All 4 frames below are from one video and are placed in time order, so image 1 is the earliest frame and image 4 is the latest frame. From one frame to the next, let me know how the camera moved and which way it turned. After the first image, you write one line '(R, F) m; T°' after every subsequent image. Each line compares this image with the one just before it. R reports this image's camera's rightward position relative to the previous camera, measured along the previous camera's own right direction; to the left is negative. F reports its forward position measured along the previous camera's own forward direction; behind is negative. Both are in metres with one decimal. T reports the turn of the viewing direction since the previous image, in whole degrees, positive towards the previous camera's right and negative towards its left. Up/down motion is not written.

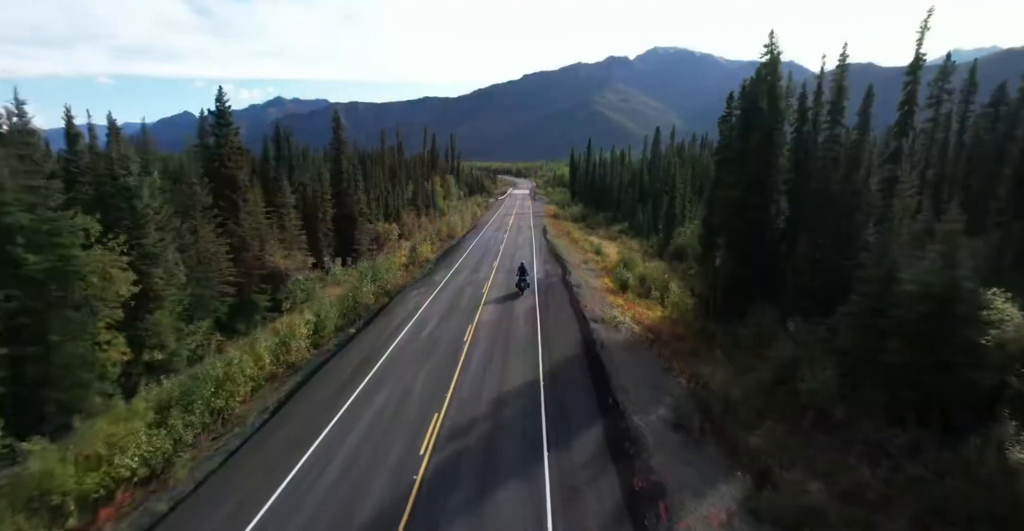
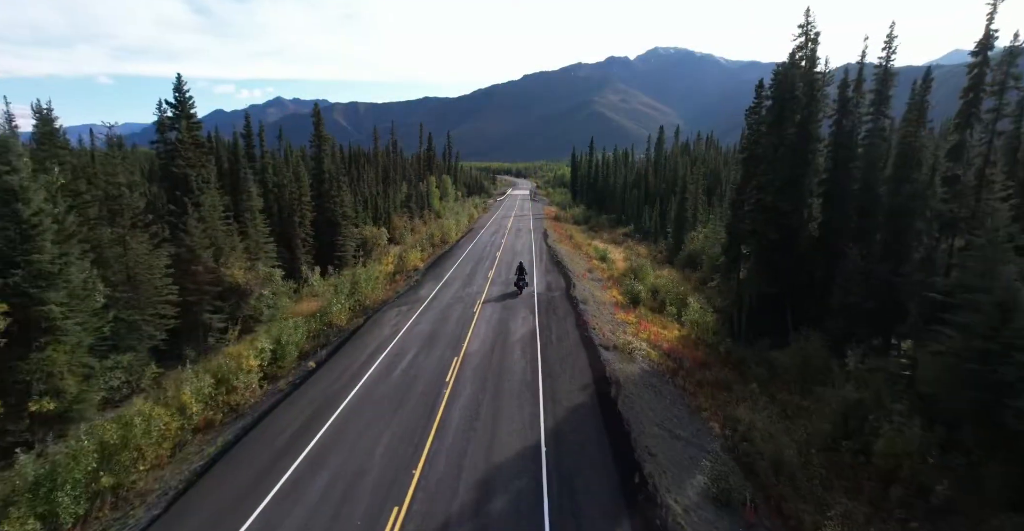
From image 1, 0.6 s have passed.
(+0.2, +4.6) m; 0°
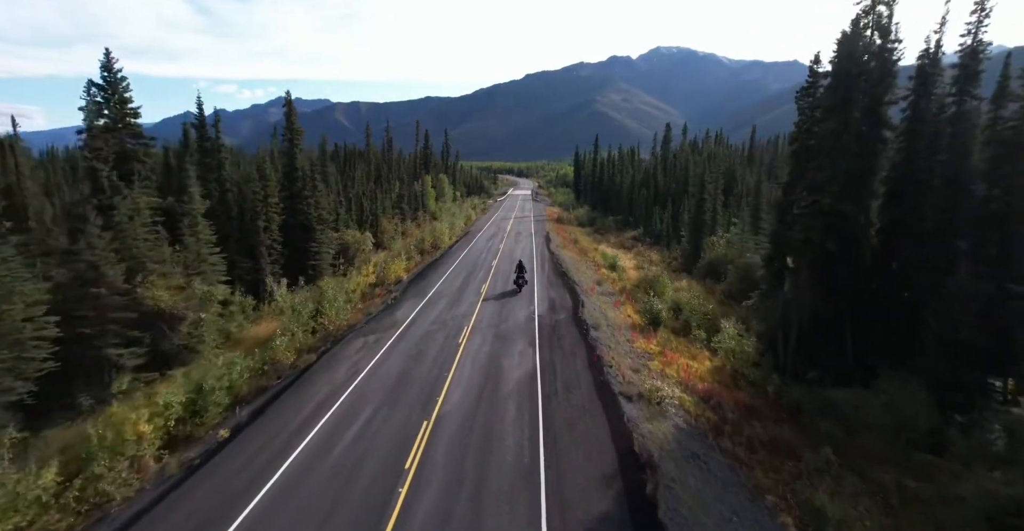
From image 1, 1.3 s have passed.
(+0.4, +6.0) m; 0°
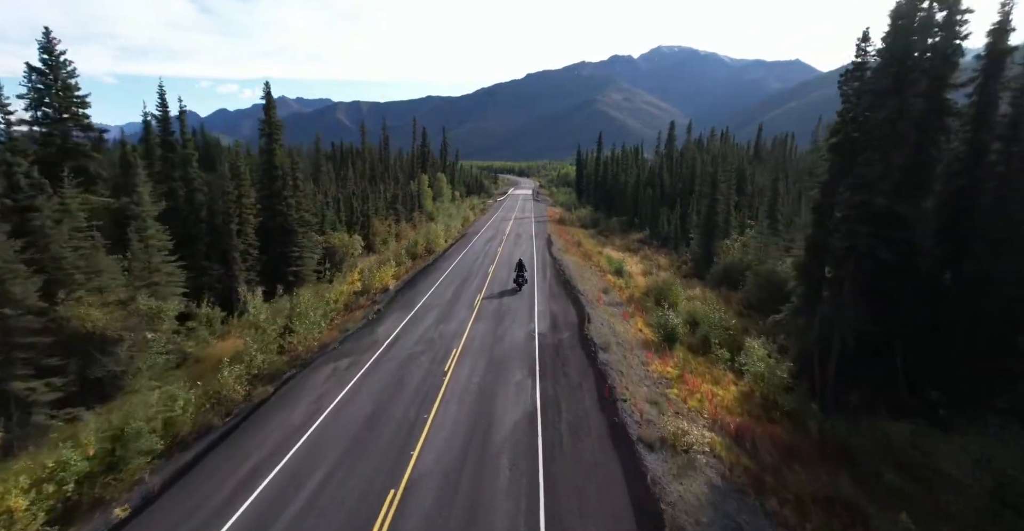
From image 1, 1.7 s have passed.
(+0.2, +3.6) m; 0°
